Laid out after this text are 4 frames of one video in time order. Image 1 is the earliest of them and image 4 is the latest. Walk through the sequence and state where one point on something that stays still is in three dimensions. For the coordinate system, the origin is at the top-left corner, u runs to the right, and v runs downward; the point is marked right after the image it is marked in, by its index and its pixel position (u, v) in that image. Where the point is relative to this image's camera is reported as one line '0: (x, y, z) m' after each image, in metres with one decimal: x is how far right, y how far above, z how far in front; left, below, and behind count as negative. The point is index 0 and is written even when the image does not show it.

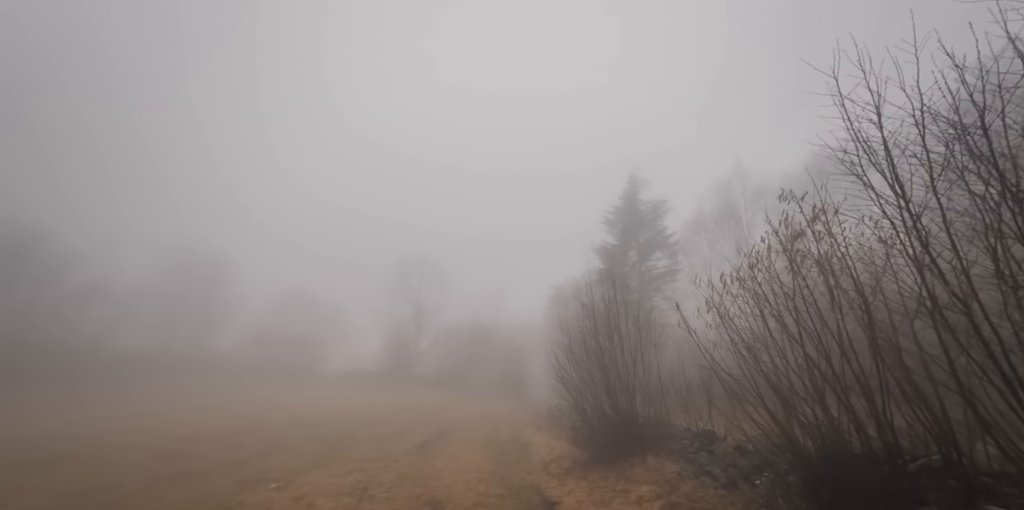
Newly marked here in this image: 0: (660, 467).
0: (+3.0, -4.3, +8.4) m
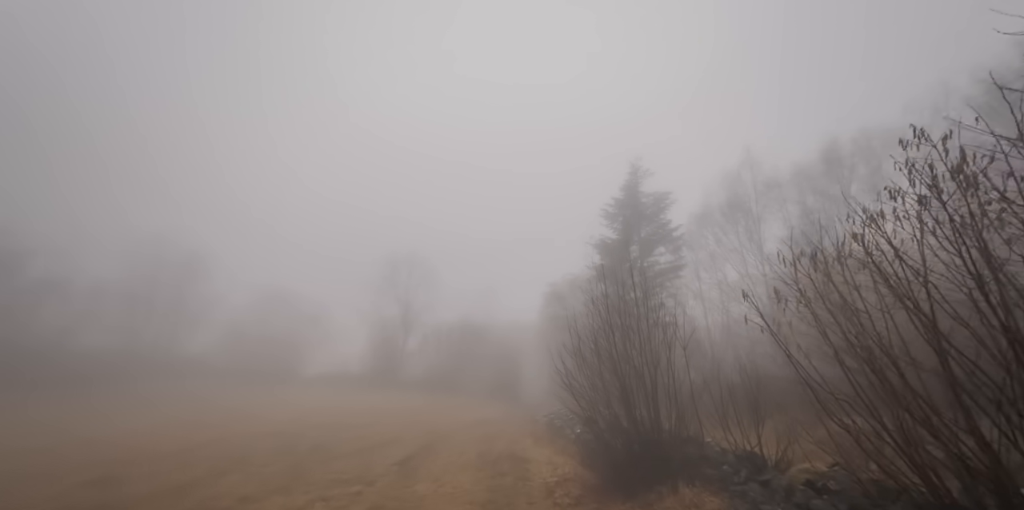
0: (+3.0, -4.0, +6.6) m
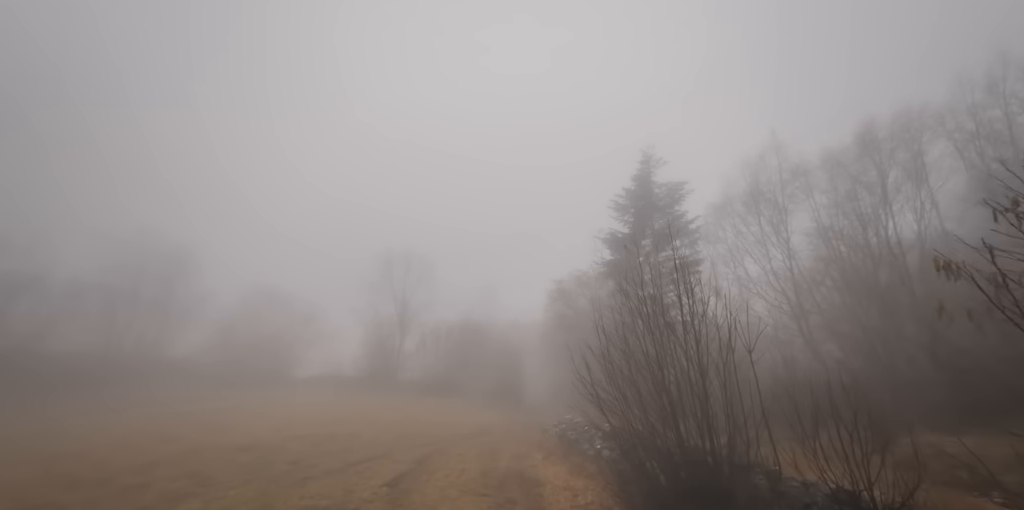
0: (+3.3, -3.6, +4.8) m
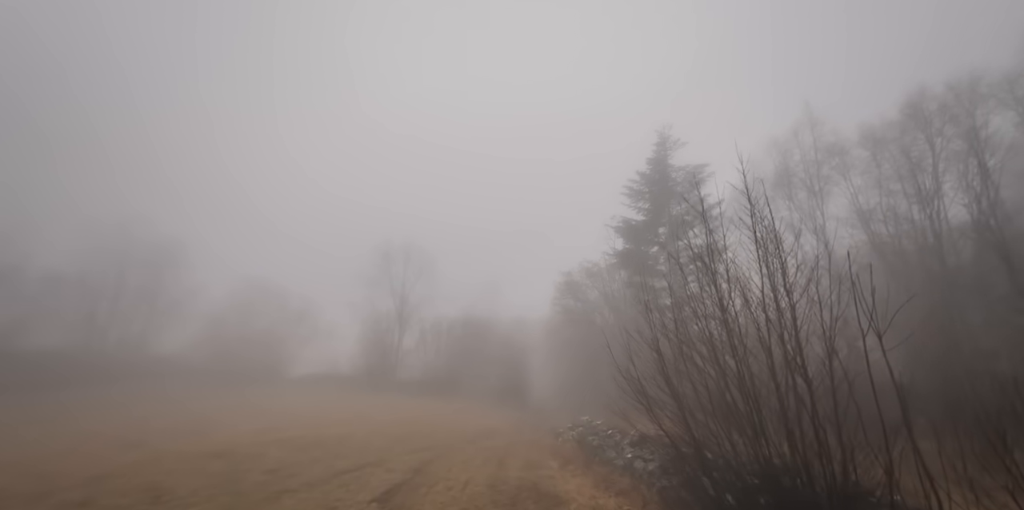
0: (+3.6, -3.0, +3.0) m
